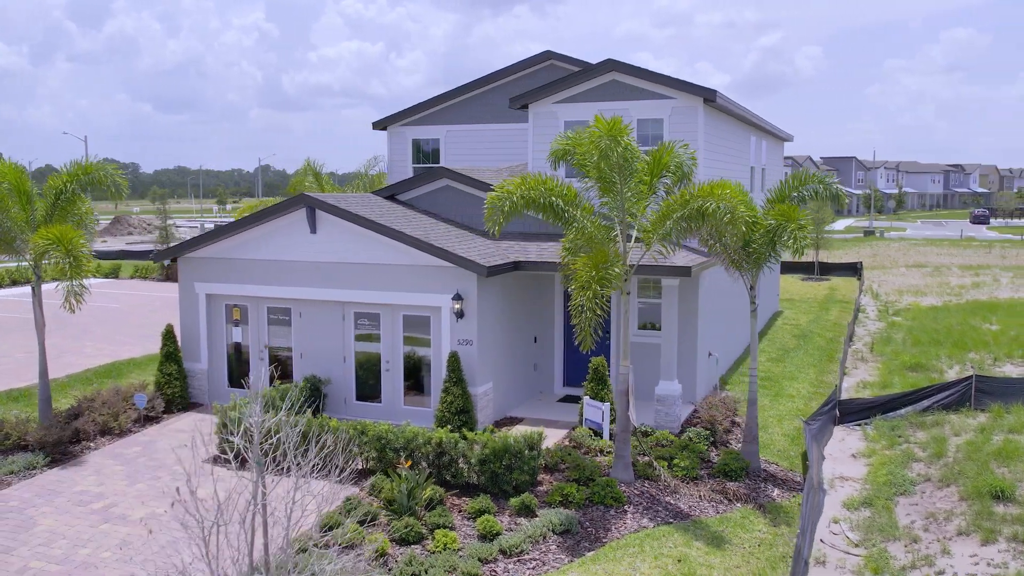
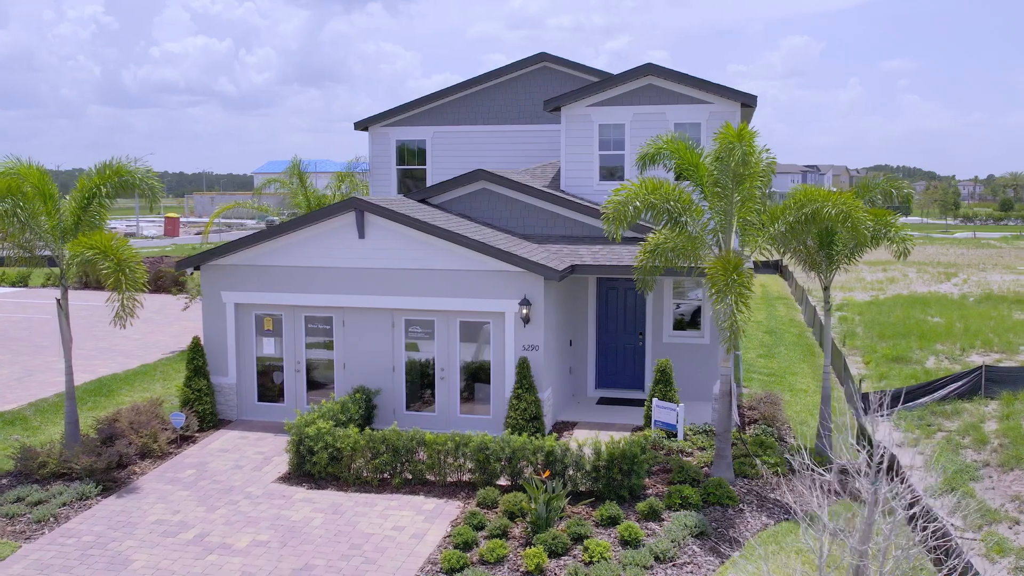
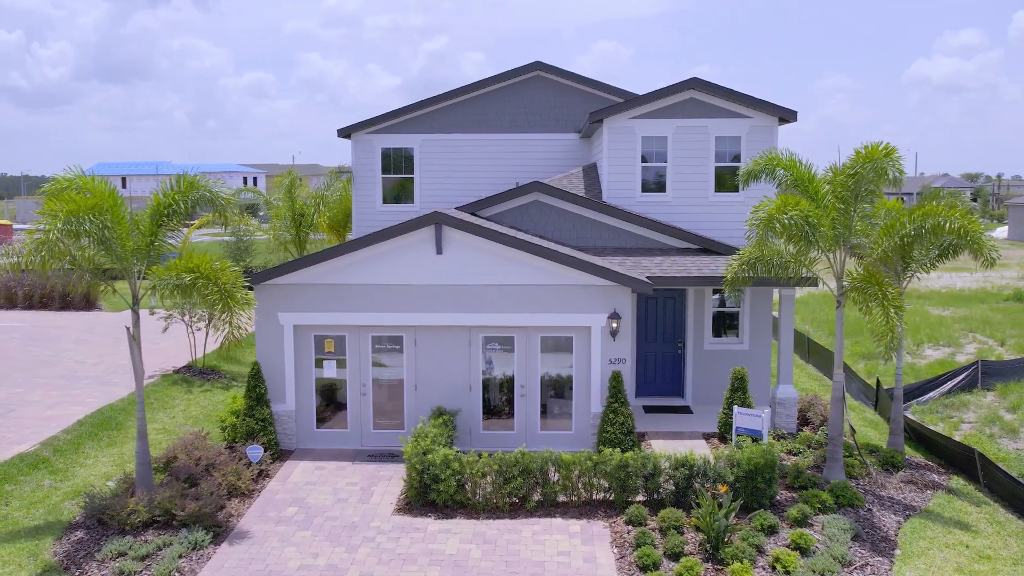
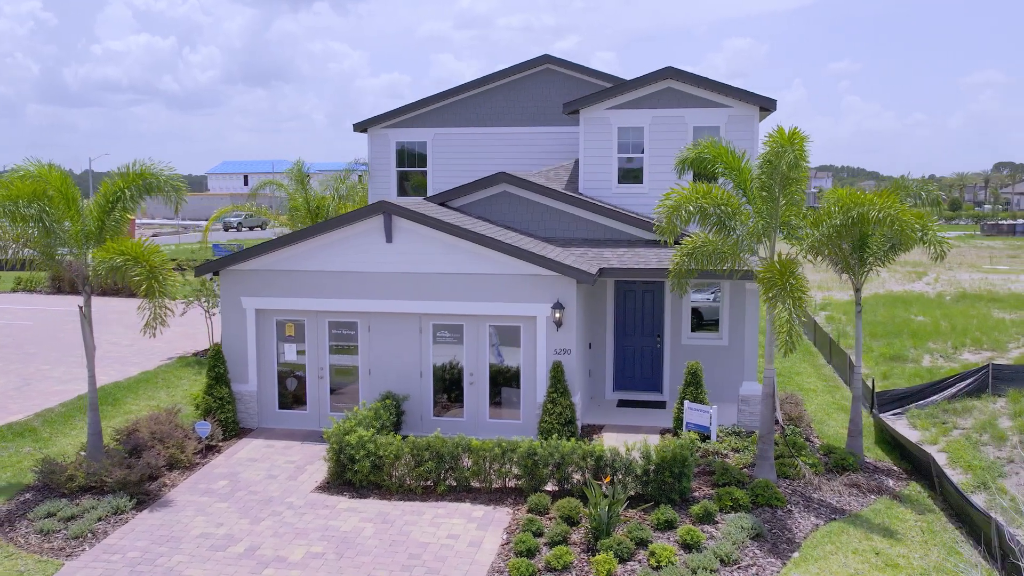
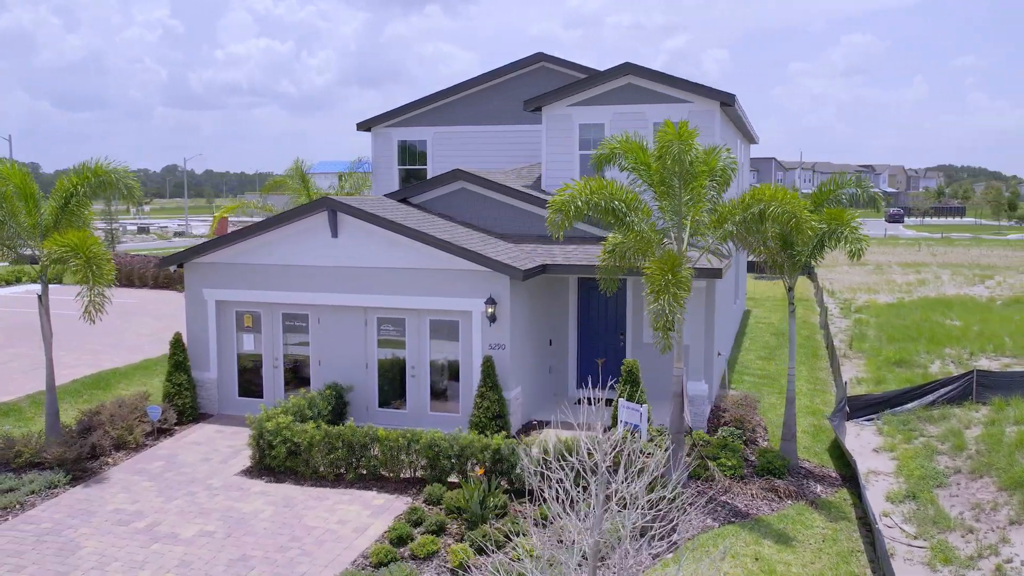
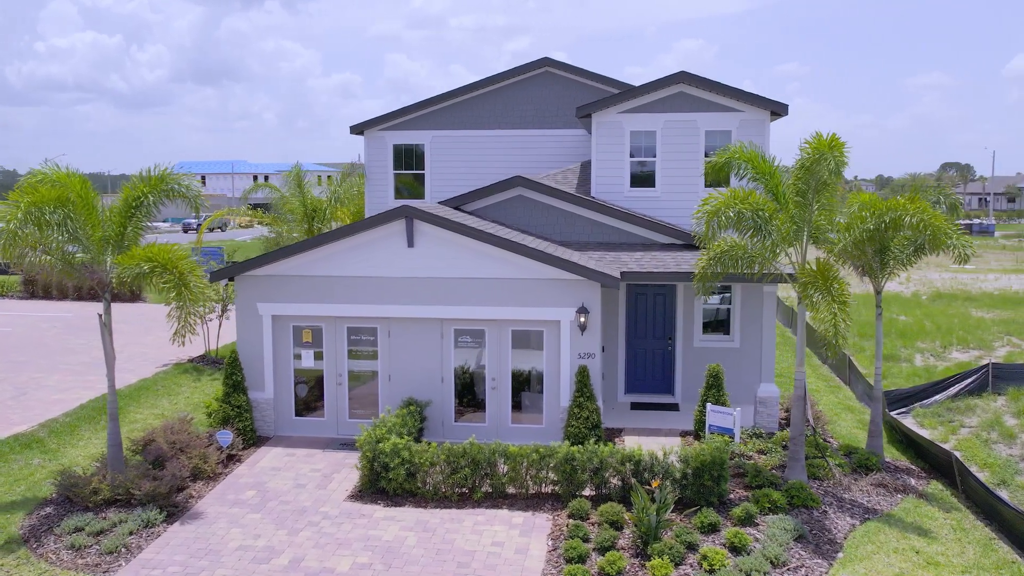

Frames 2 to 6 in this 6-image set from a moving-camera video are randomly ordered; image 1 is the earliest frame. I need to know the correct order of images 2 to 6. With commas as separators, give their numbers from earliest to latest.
5, 2, 4, 6, 3
